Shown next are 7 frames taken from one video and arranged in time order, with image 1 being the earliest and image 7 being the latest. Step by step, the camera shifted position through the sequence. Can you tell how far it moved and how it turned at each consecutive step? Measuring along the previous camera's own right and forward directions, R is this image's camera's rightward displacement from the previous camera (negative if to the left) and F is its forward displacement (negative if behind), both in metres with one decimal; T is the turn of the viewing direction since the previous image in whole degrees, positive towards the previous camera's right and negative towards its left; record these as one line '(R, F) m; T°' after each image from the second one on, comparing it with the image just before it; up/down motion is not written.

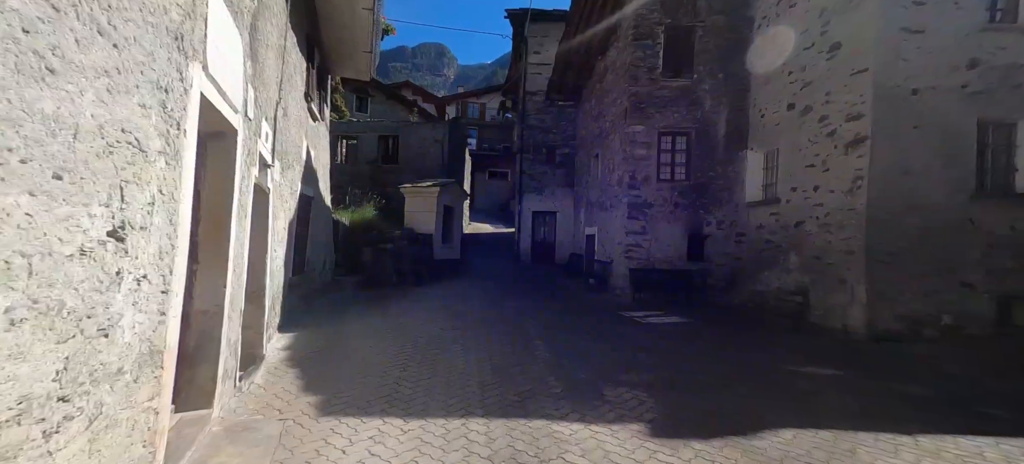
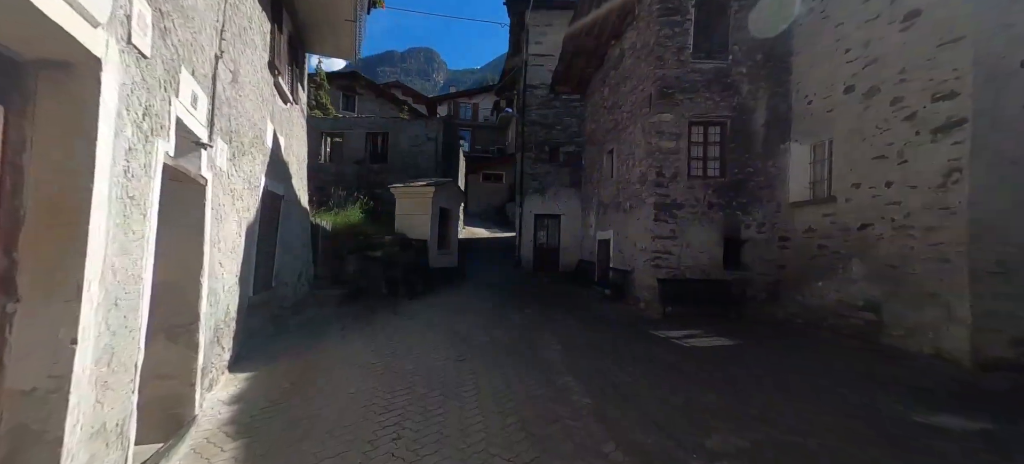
(-0.3, +1.2) m; +1°
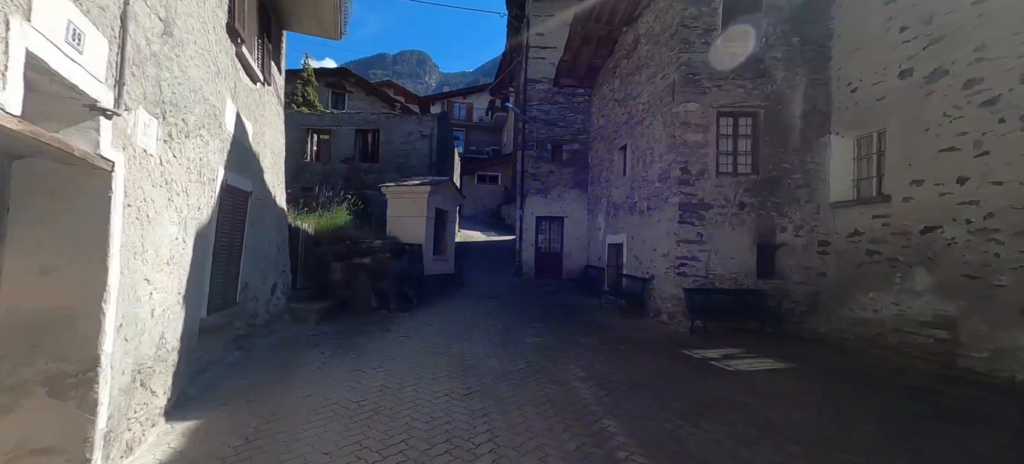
(-0.2, +0.9) m; +1°
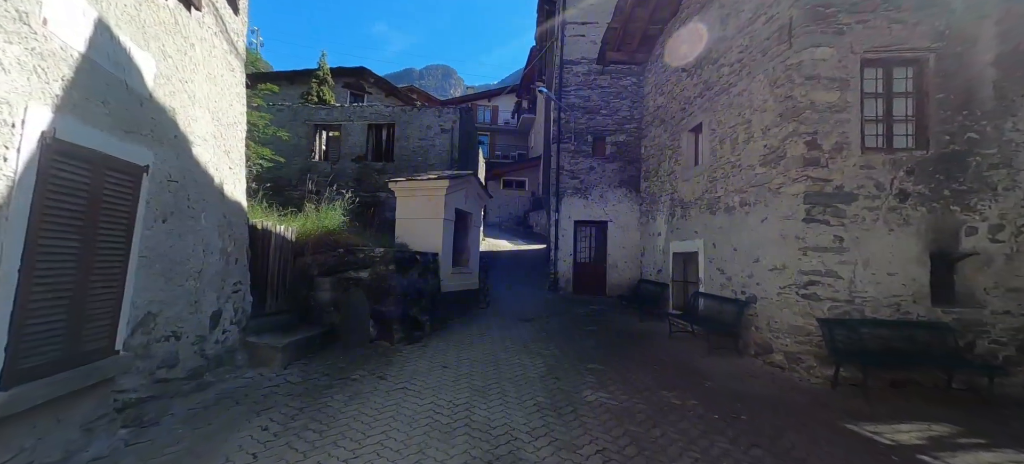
(-0.3, +2.0) m; -3°
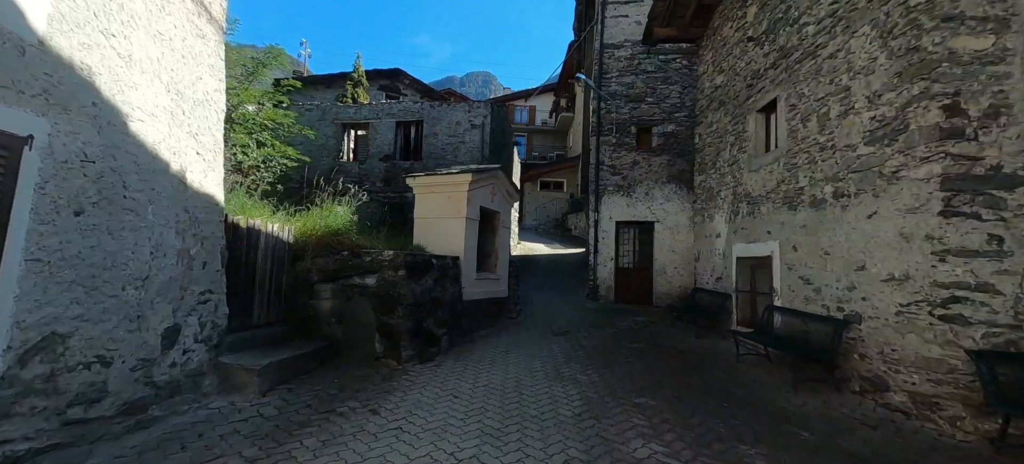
(+0.1, +1.0) m; -5°
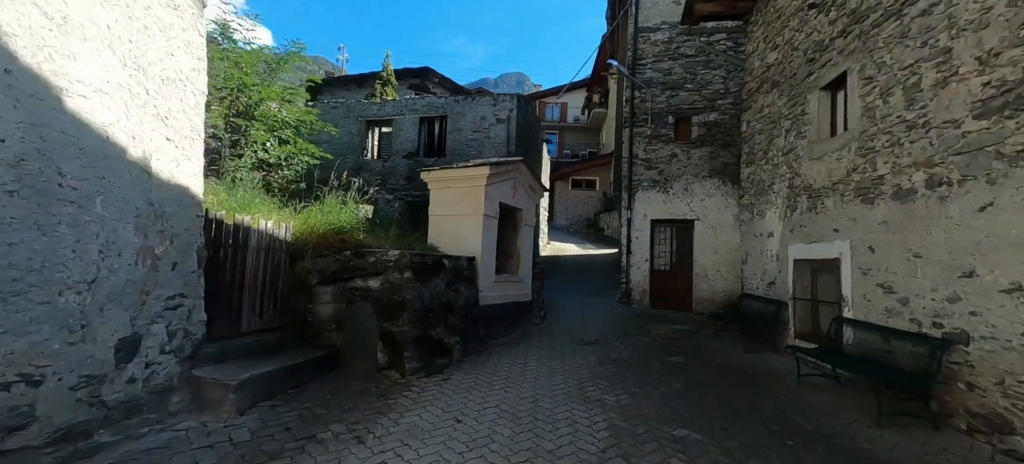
(+0.1, +0.6) m; -4°
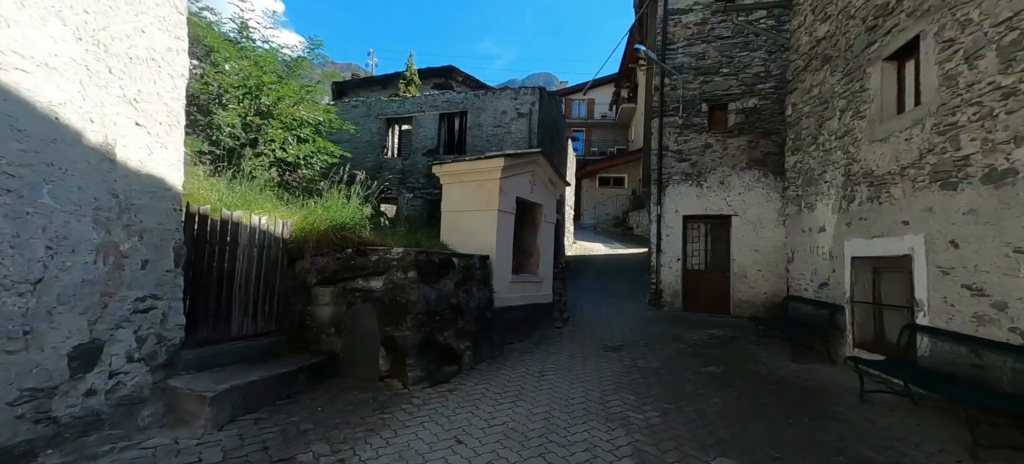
(+0.1, +0.5) m; -4°
